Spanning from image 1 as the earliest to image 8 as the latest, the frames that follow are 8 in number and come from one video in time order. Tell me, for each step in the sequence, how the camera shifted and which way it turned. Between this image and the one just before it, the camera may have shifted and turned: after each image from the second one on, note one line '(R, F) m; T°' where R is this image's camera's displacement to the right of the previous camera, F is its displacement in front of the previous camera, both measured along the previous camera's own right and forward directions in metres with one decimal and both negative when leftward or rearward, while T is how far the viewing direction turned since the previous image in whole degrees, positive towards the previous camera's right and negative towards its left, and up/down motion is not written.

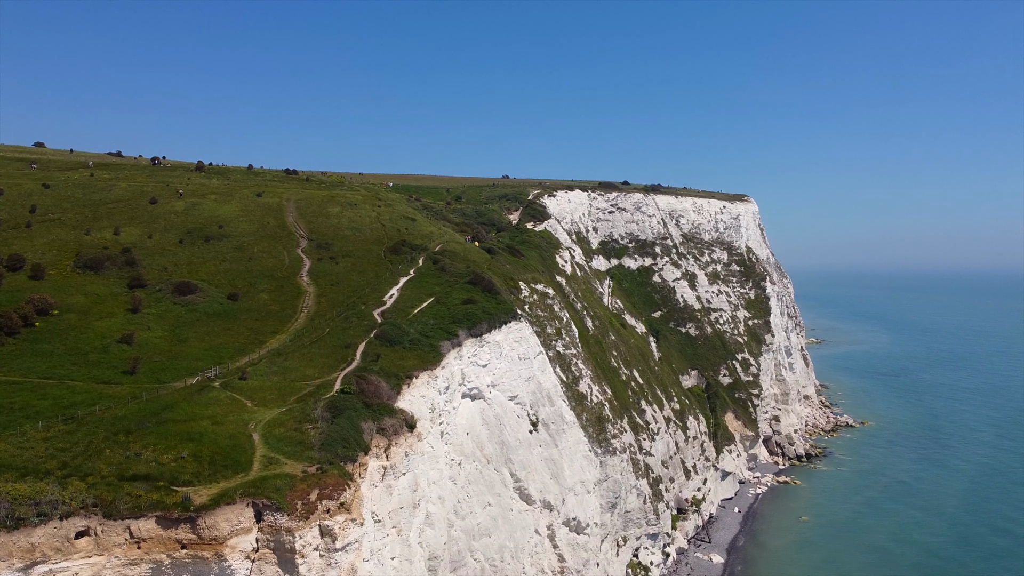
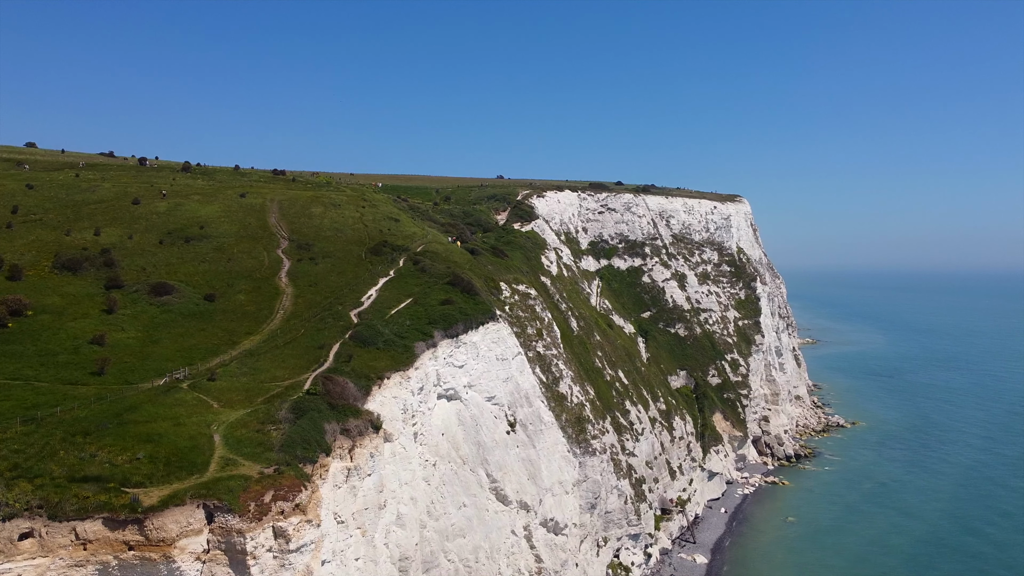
(+1.0, 0.0) m; 0°
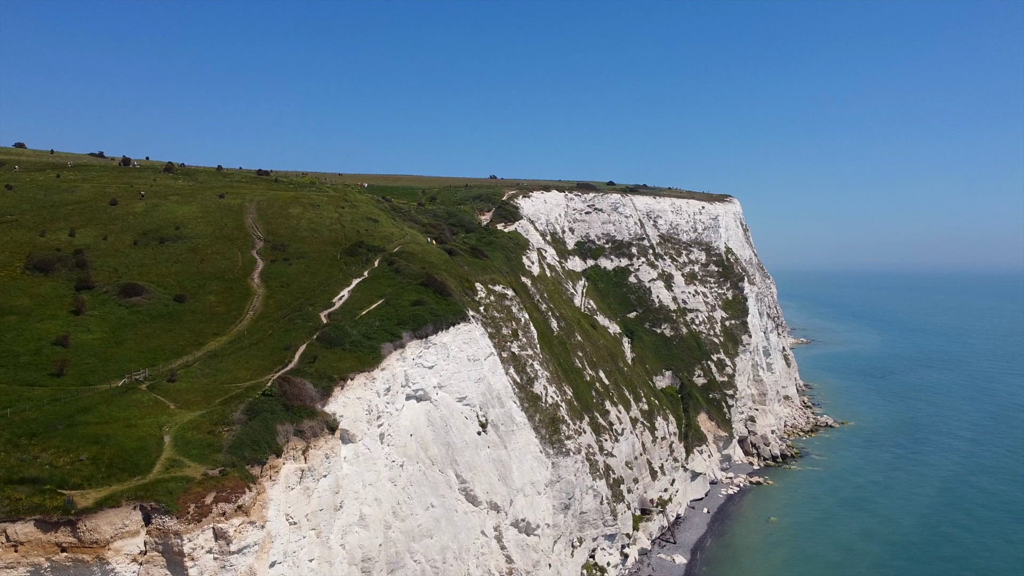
(+1.3, 0.0) m; 0°
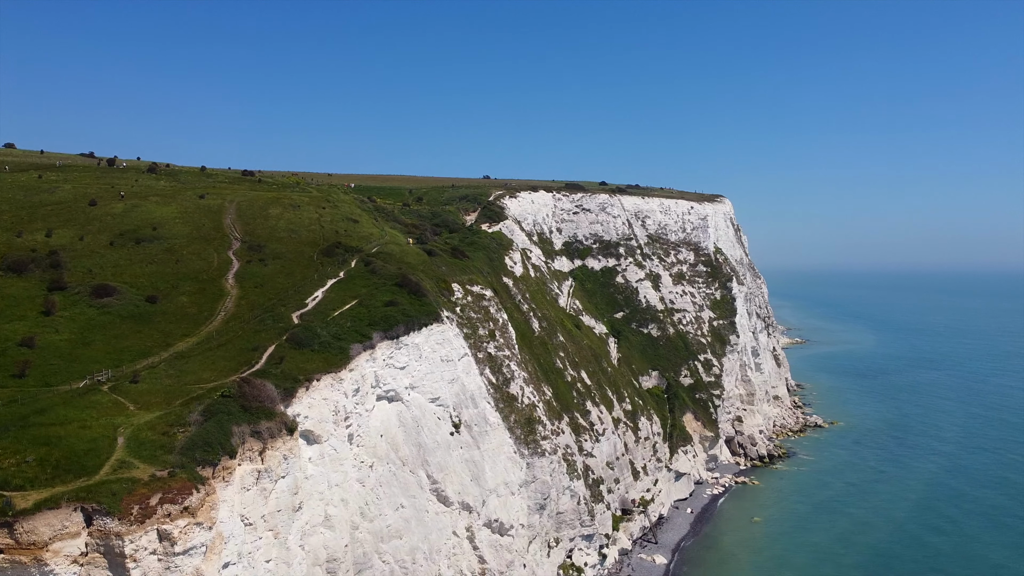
(+1.2, 0.0) m; 0°
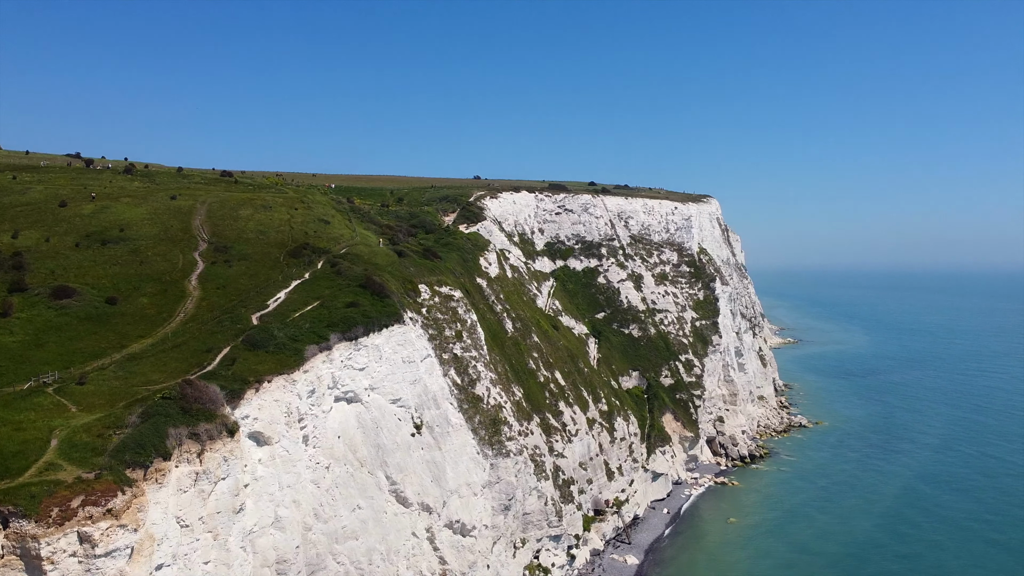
(+1.7, -0.1) m; 0°
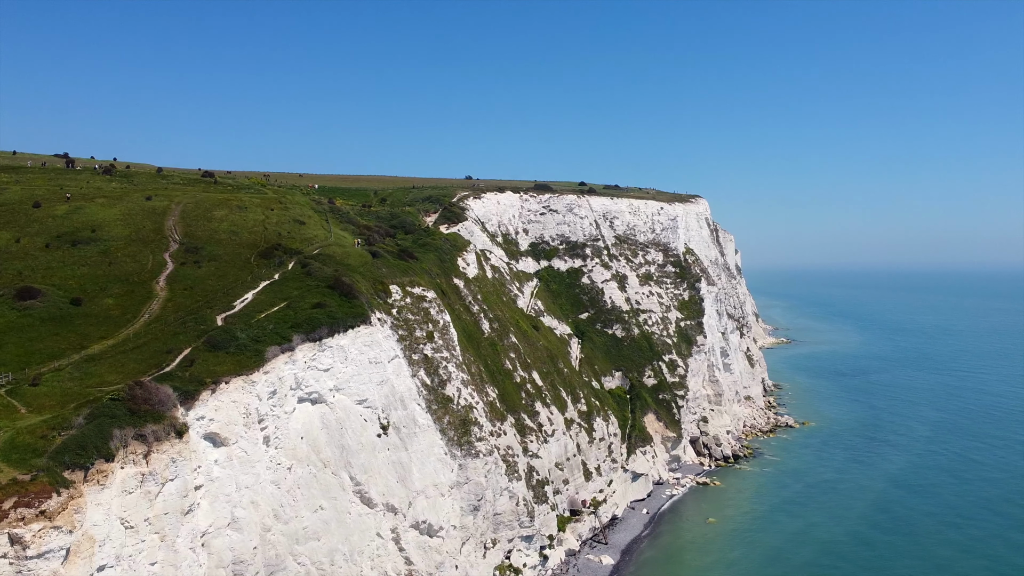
(+1.5, -0.1) m; 0°
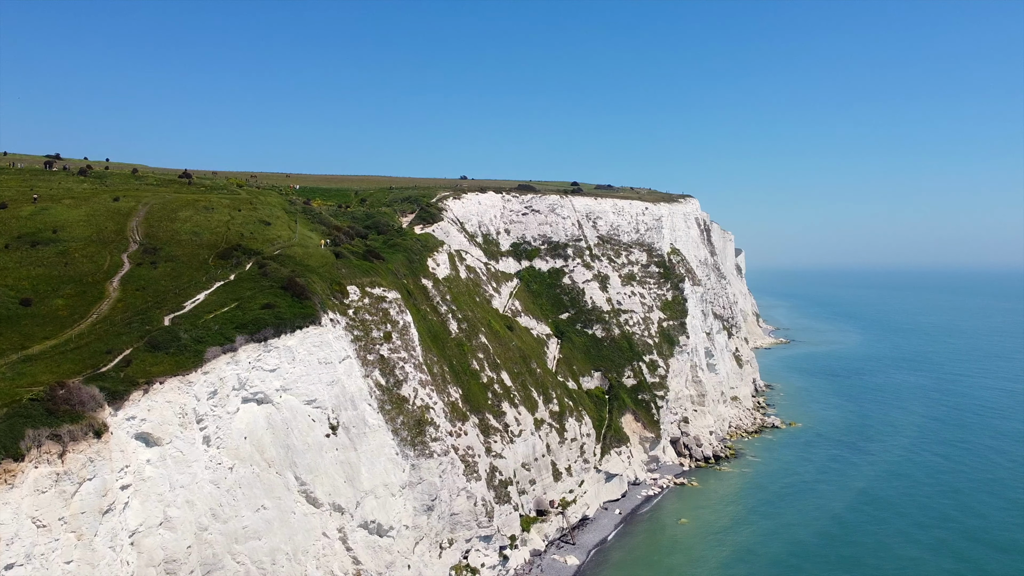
(+2.7, 0.0) m; -1°
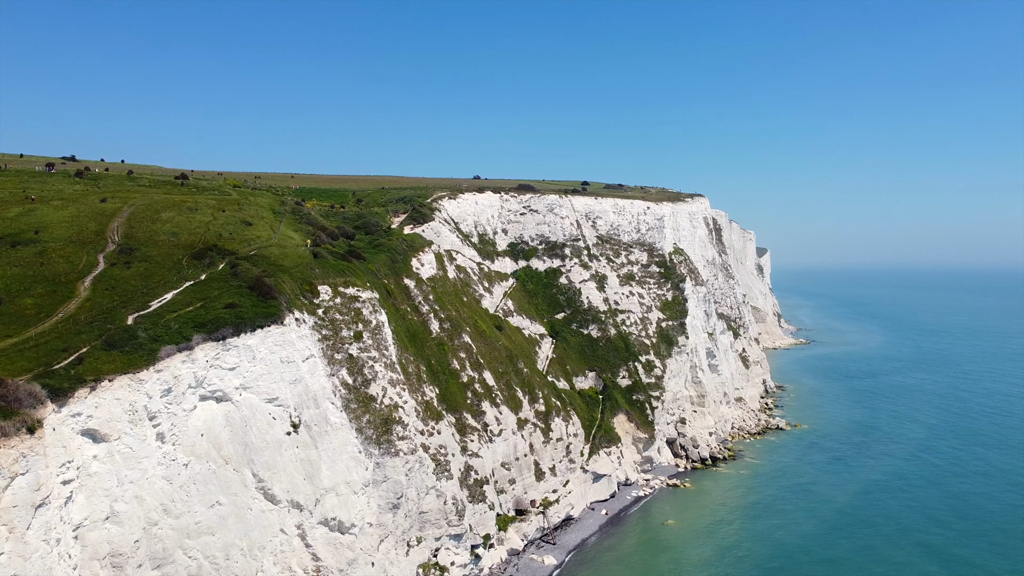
(+3.1, +0.1) m; -2°
